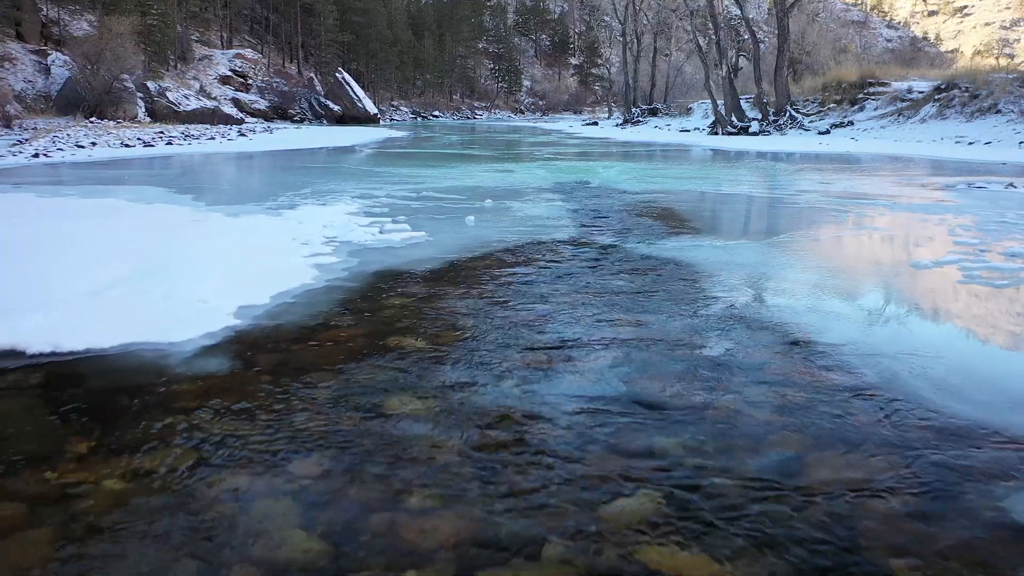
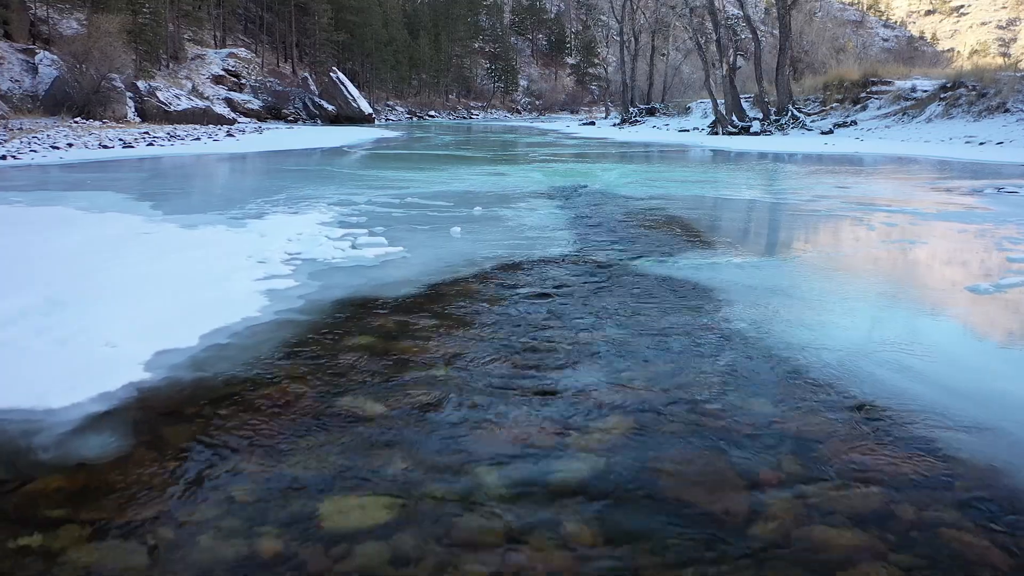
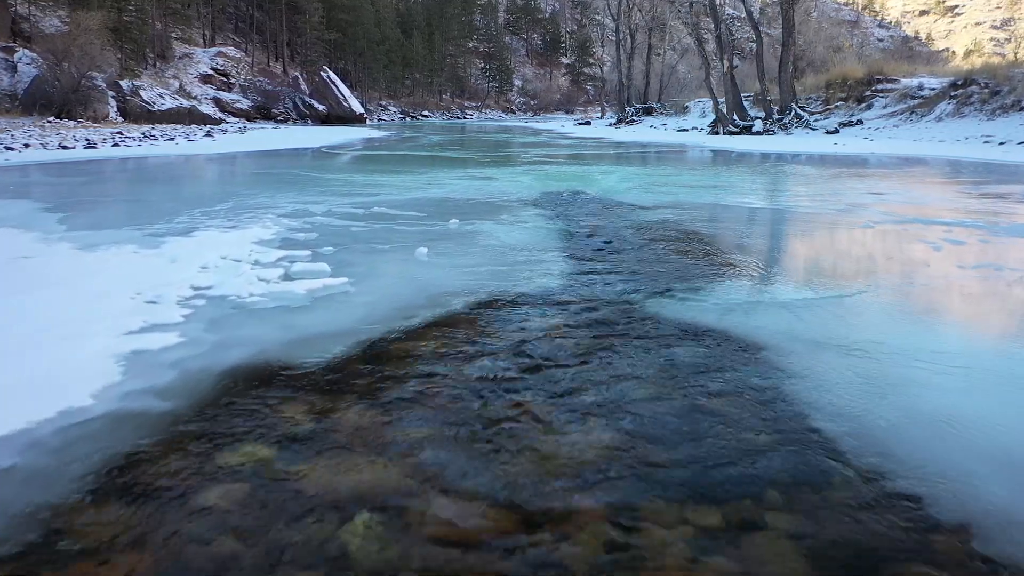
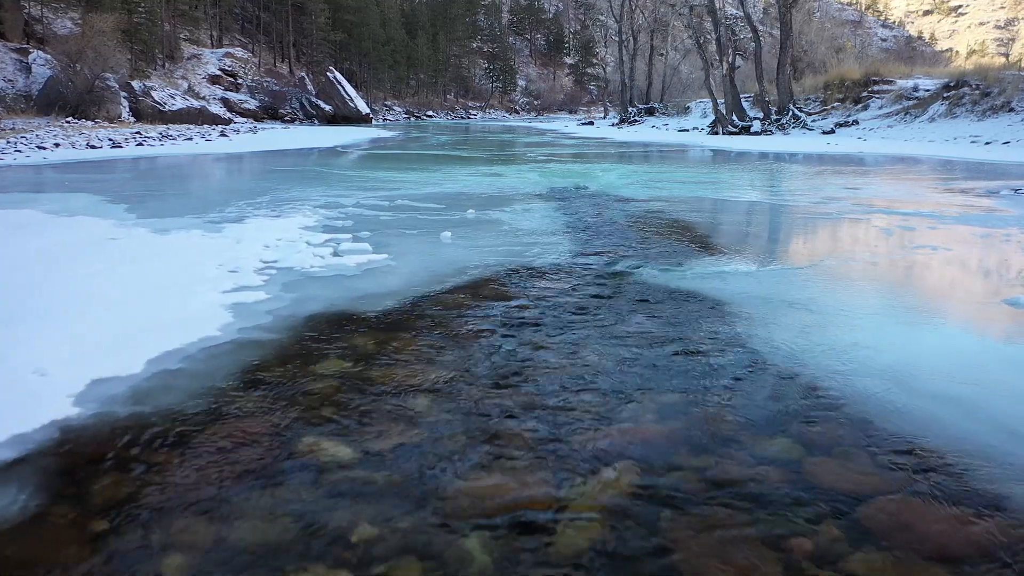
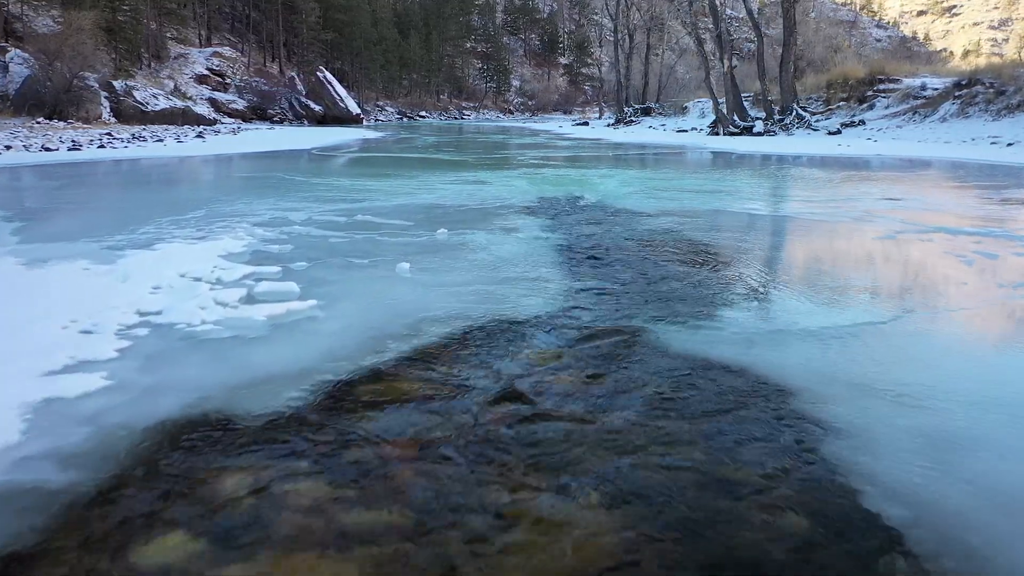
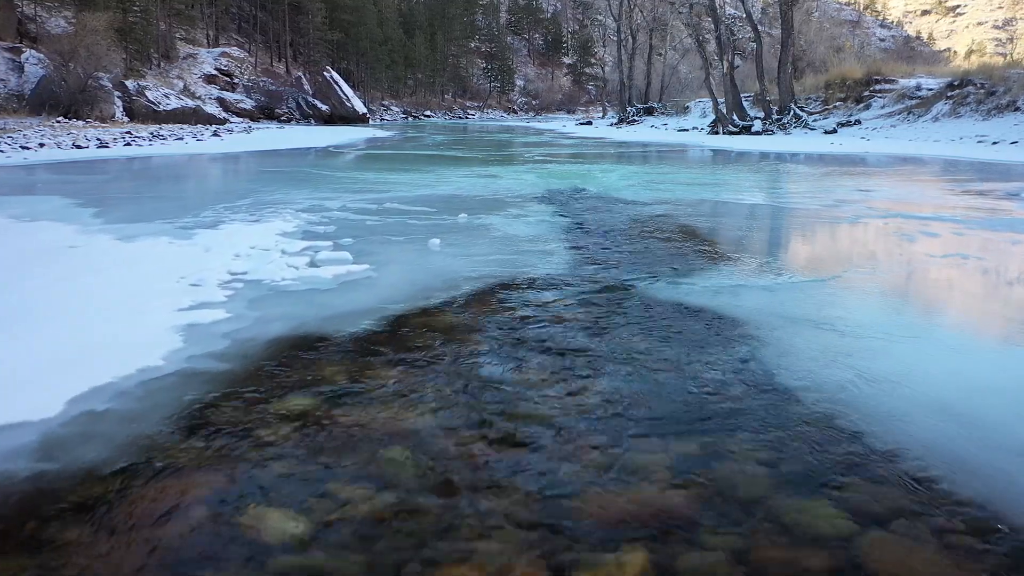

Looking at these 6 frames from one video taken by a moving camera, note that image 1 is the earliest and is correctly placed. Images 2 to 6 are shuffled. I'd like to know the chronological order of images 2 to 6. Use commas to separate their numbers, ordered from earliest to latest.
2, 4, 6, 3, 5
